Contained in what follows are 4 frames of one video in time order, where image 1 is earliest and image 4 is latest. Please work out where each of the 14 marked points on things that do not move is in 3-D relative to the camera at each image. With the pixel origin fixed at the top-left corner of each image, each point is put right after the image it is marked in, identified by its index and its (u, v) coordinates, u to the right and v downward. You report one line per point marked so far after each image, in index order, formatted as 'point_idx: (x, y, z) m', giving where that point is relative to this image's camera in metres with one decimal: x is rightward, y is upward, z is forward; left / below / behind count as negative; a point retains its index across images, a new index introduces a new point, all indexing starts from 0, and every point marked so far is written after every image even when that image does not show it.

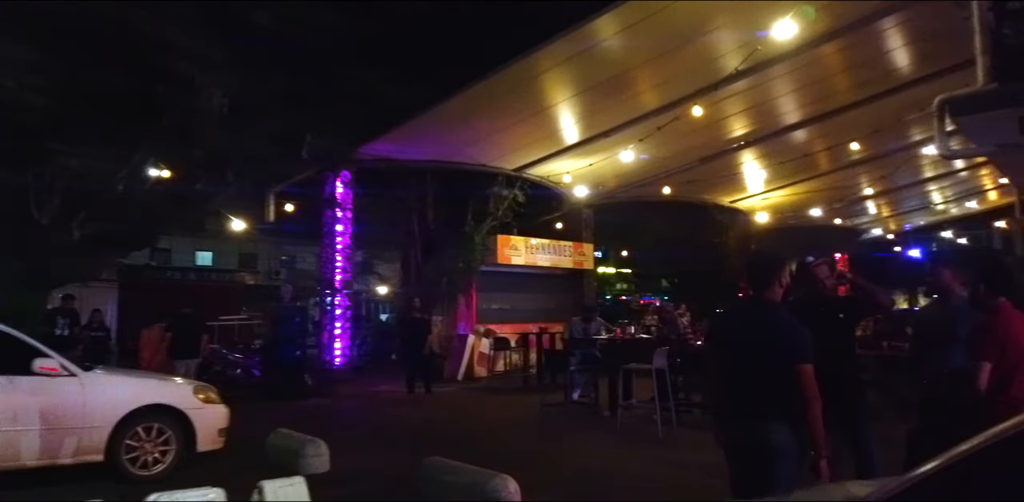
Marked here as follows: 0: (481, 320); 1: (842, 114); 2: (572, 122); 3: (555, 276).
0: (-0.5, -1.2, +15.1) m
1: (+5.7, +2.4, +15.4) m
2: (+0.8, +1.8, +12.1) m
3: (+0.8, -0.5, +16.7) m
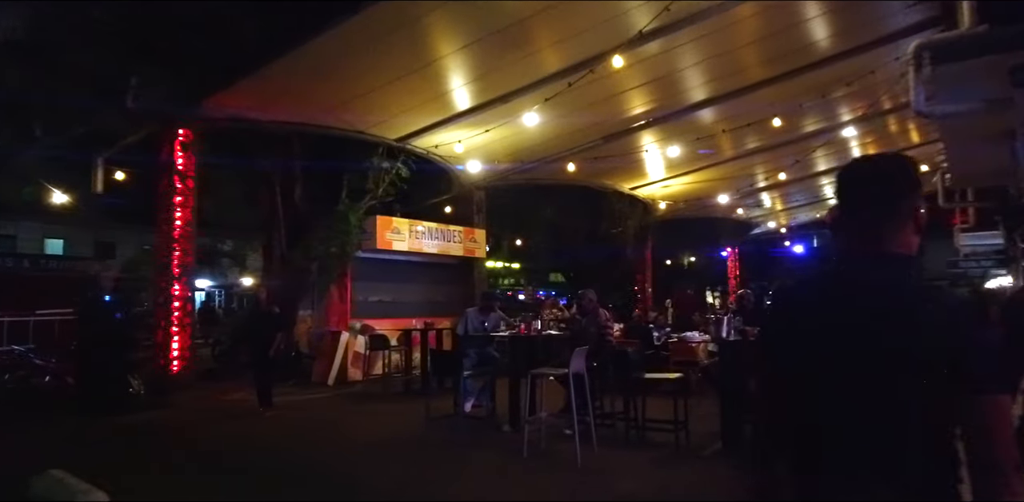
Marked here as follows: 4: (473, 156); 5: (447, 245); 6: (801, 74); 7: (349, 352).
0: (-2.3, -1.0, +13.1) m
1: (+3.9, +2.6, +14.2) m
2: (-0.6, +2.0, +10.3) m
3: (-1.2, -0.2, +14.9) m
4: (-0.6, +1.4, +12.9) m
5: (-1.0, +0.1, +14.1) m
6: (+4.5, +2.8, +13.7) m
7: (-2.2, -1.4, +12.1) m
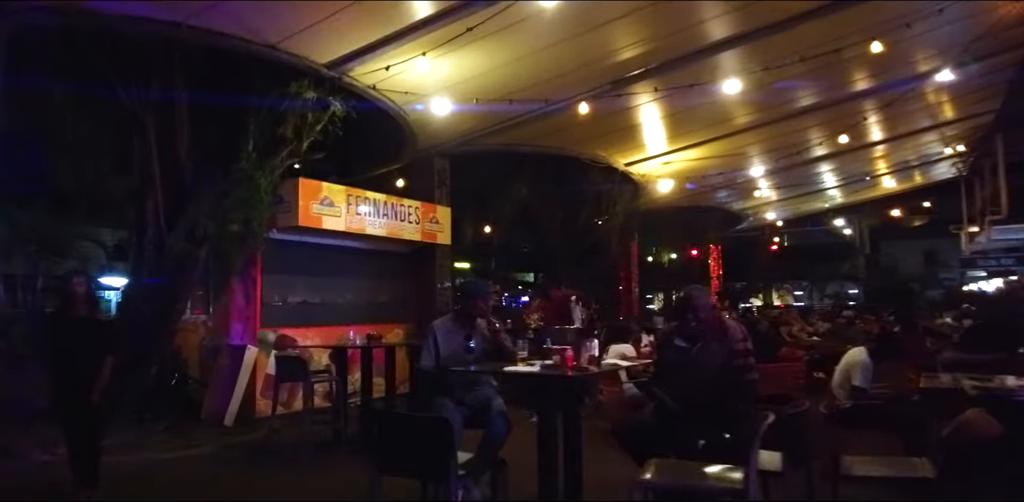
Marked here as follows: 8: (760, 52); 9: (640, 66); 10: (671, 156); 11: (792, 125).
0: (-2.5, -0.7, +9.3) m
1: (+3.6, +2.7, +10.7) m
2: (-0.6, +2.2, +6.6) m
3: (-1.5, 0.0, +11.1) m
4: (-0.8, +1.6, +9.2) m
5: (-1.3, +0.3, +10.4) m
6: (+4.3, +2.9, +10.3) m
7: (-2.4, -1.2, +8.3) m
8: (+3.4, +2.6, +11.5) m
9: (+2.0, +2.4, +11.3) m
10: (+2.8, +1.7, +15.5) m
11: (+4.6, +2.1, +14.6) m
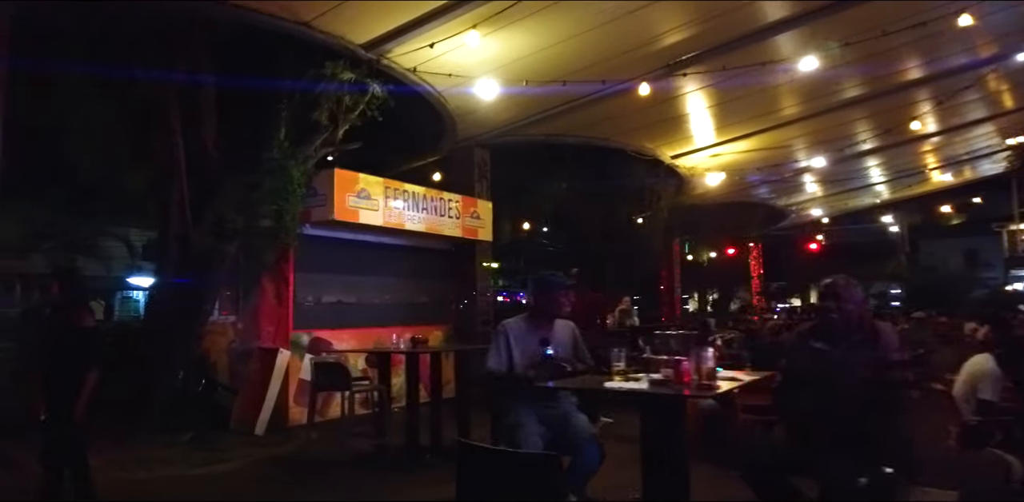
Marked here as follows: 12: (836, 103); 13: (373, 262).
0: (-2.0, -0.7, +8.7) m
1: (+4.1, +2.8, +10.0) m
2: (-0.2, +2.2, +6.0) m
3: (-1.0, 0.0, +10.5) m
4: (-0.3, +1.6, +8.5) m
5: (-0.8, +0.3, +9.7) m
6: (+4.8, +3.0, +9.6) m
7: (-1.9, -1.2, +7.7) m
8: (+3.9, +2.6, +10.7) m
9: (+2.5, +2.5, +10.5) m
10: (+3.4, +1.7, +14.7) m
11: (+5.2, +2.1, +13.8) m
12: (+4.9, +2.3, +13.2) m
13: (-1.5, -0.1, +9.7) m
